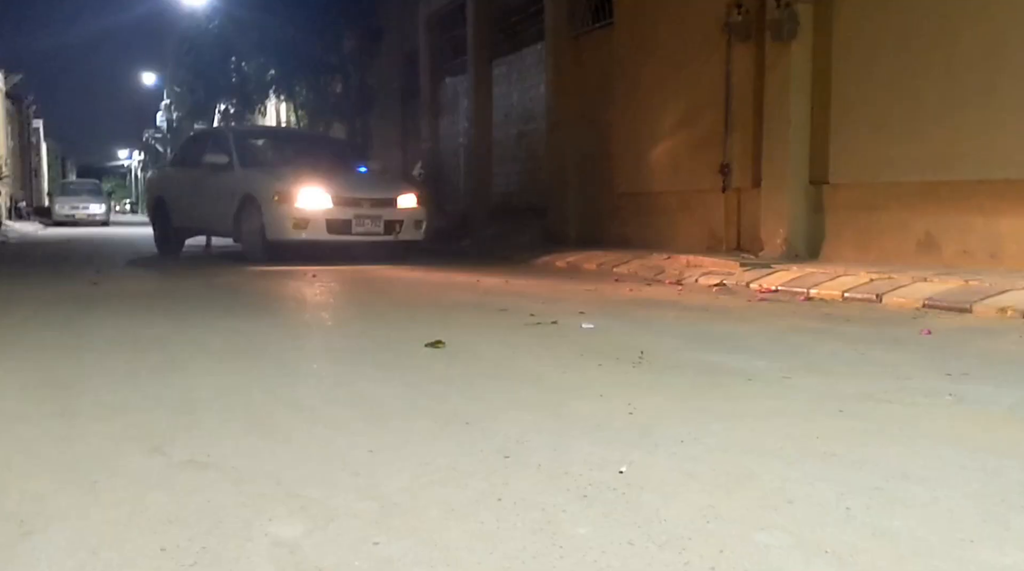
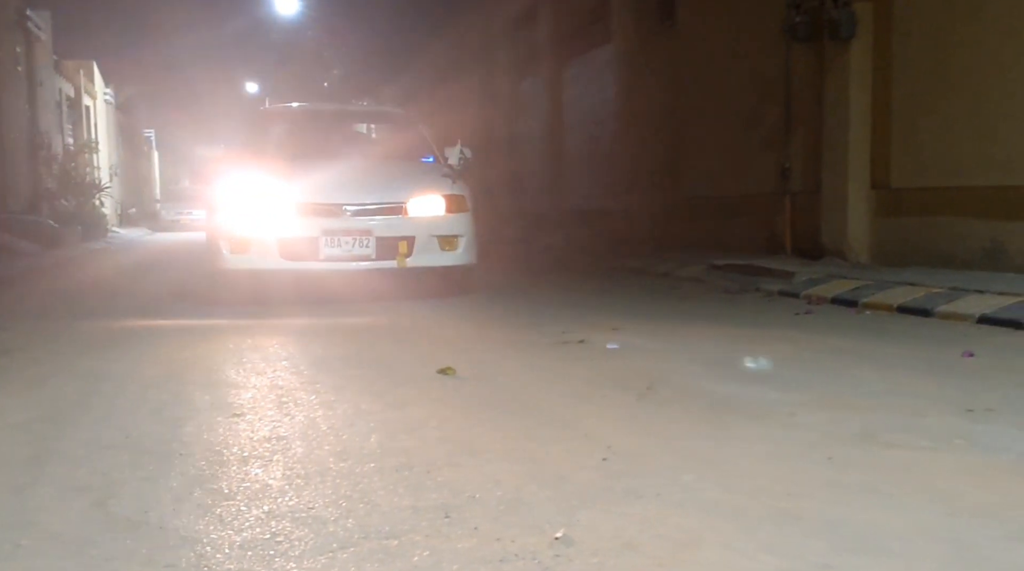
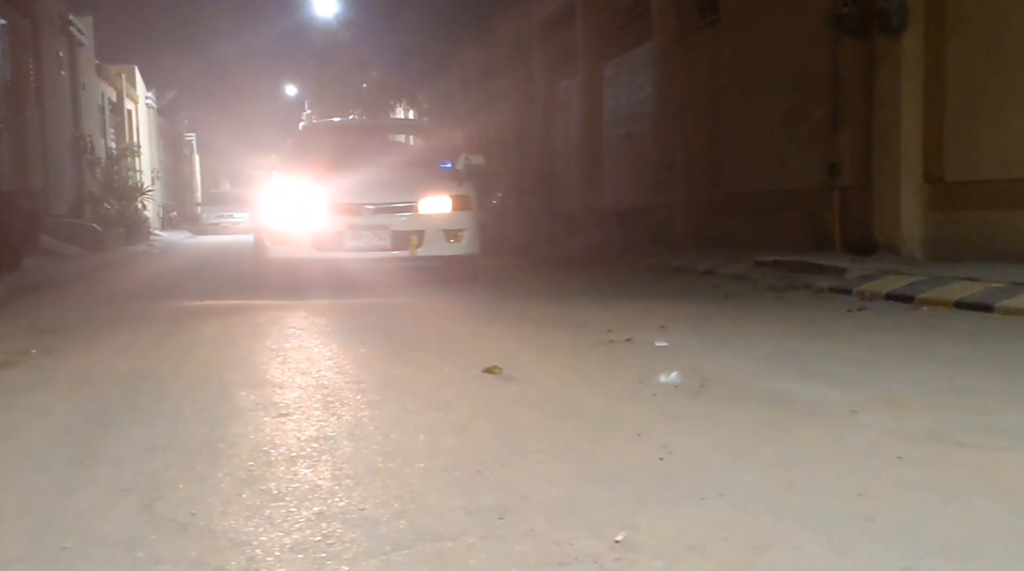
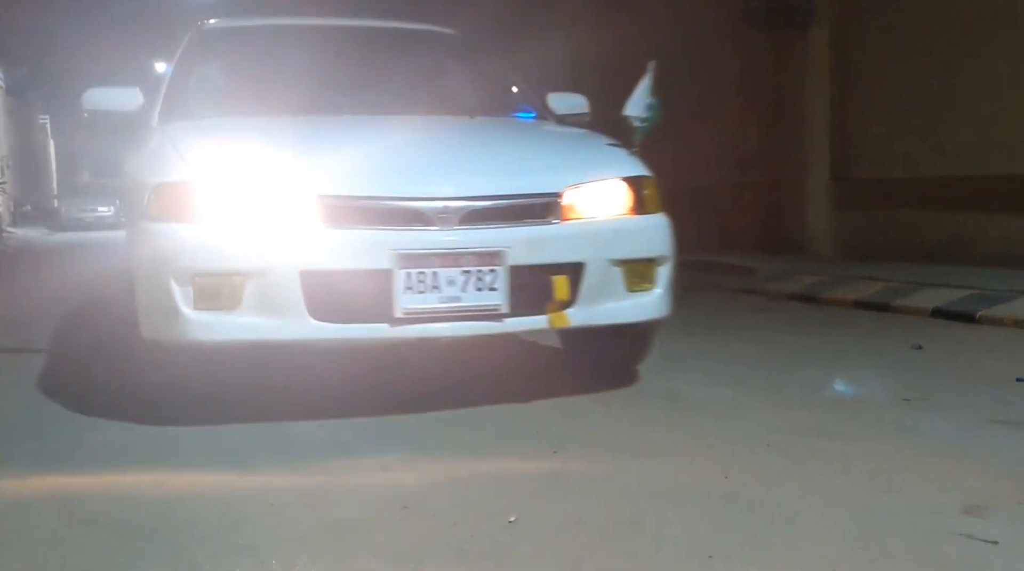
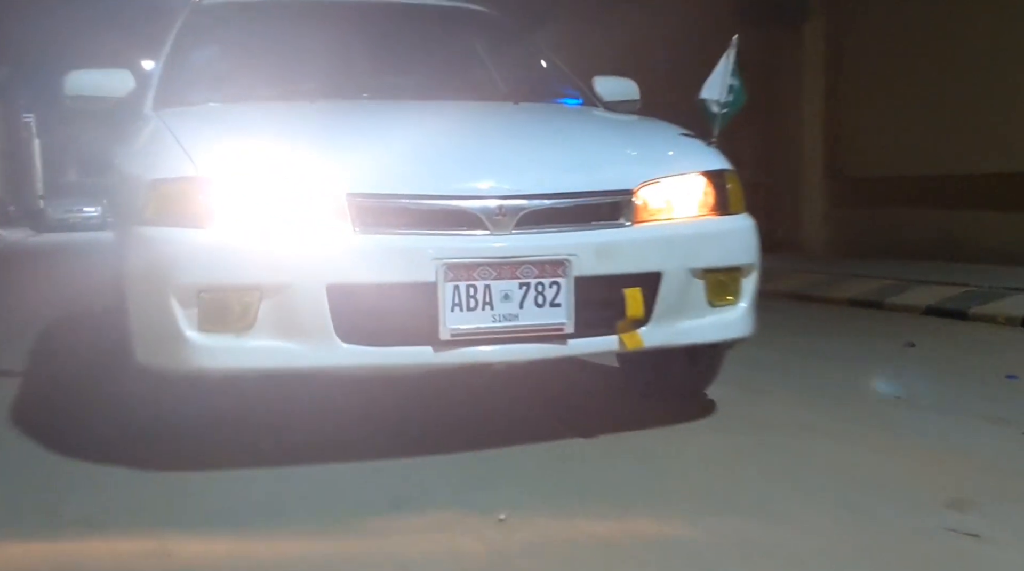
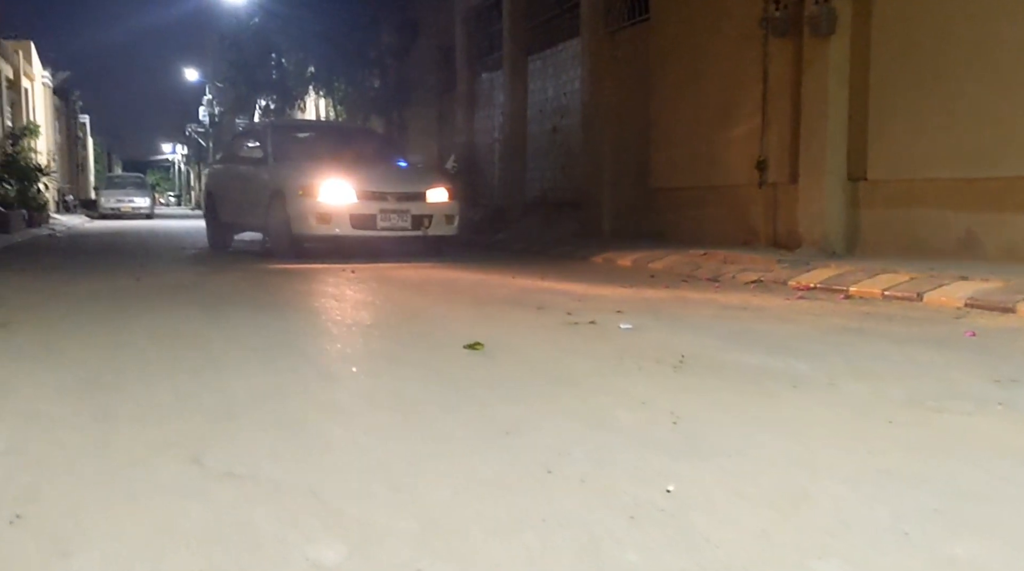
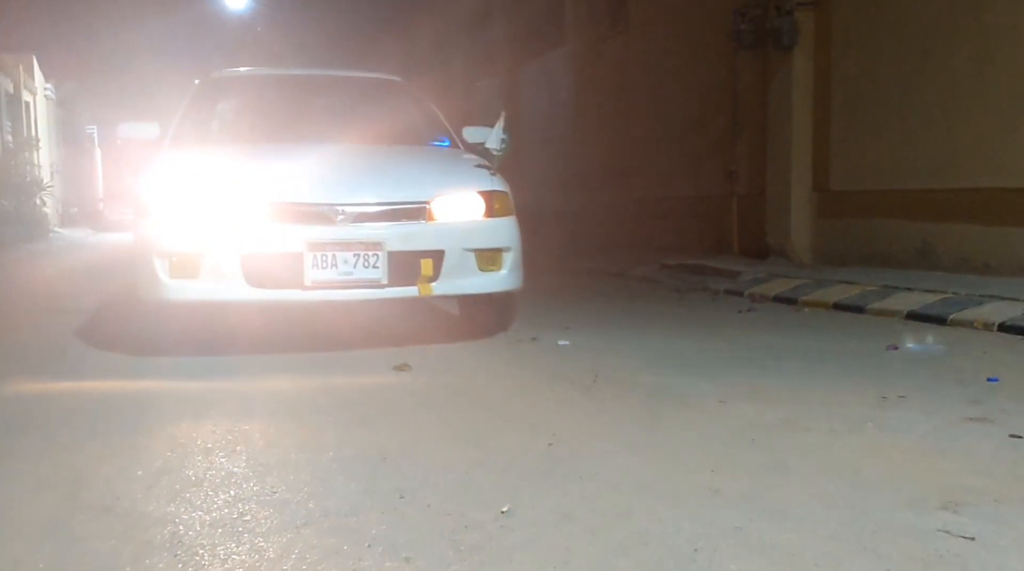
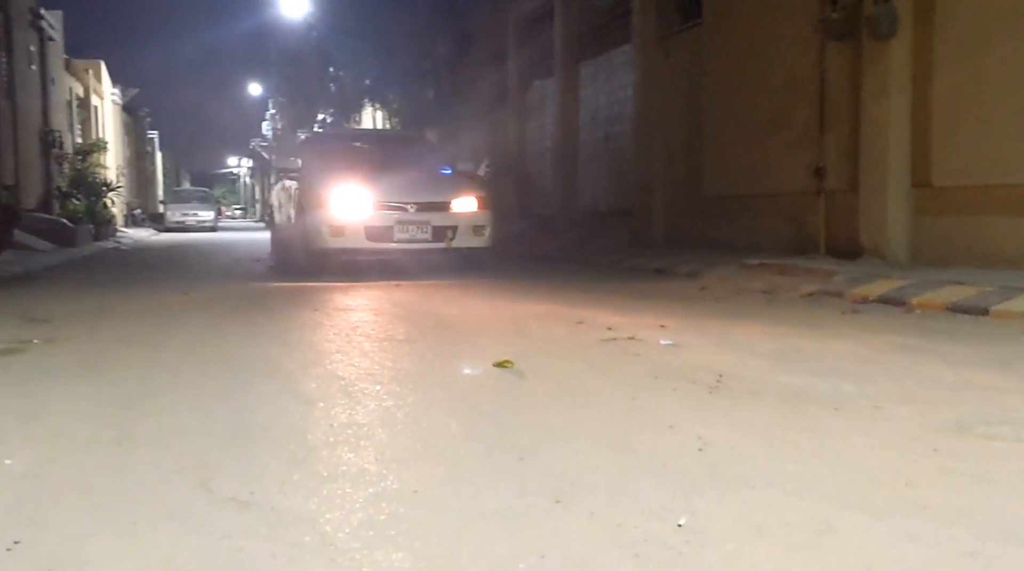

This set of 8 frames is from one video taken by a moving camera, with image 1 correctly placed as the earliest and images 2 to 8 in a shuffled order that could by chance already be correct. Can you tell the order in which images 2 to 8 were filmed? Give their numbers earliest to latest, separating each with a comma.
6, 8, 3, 2, 7, 4, 5
